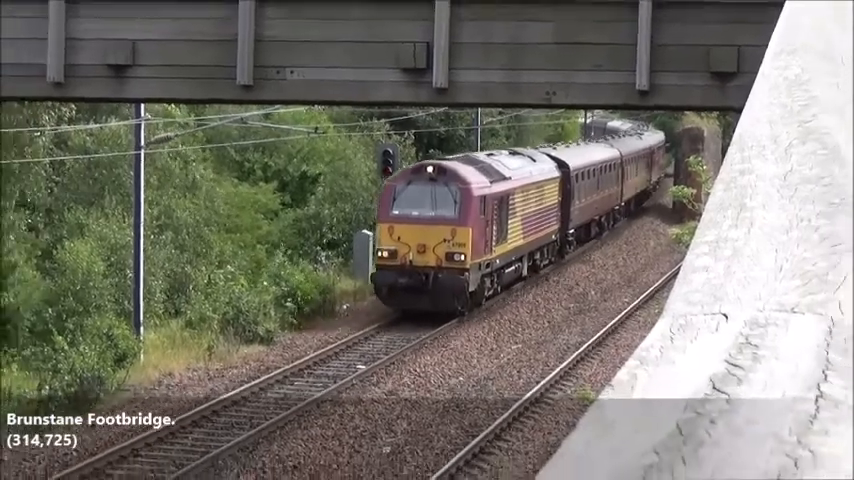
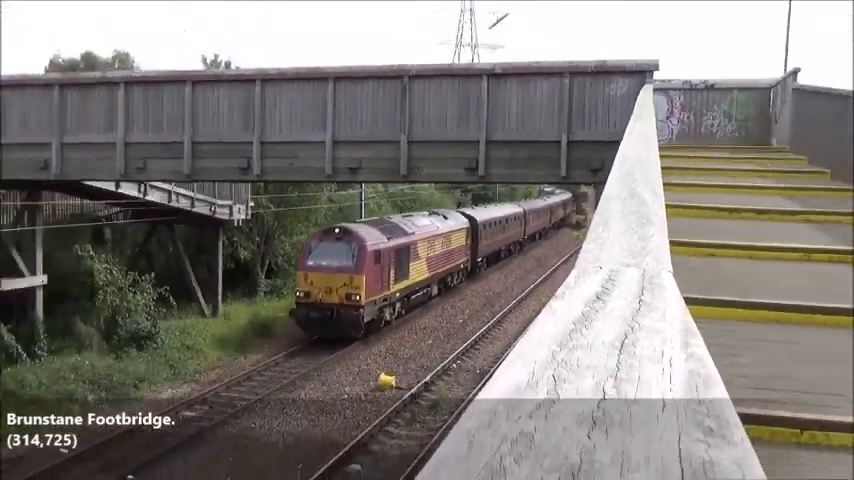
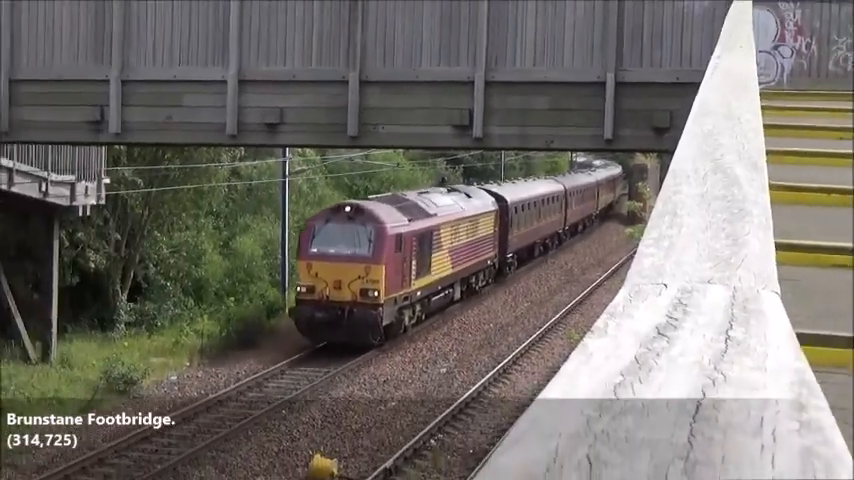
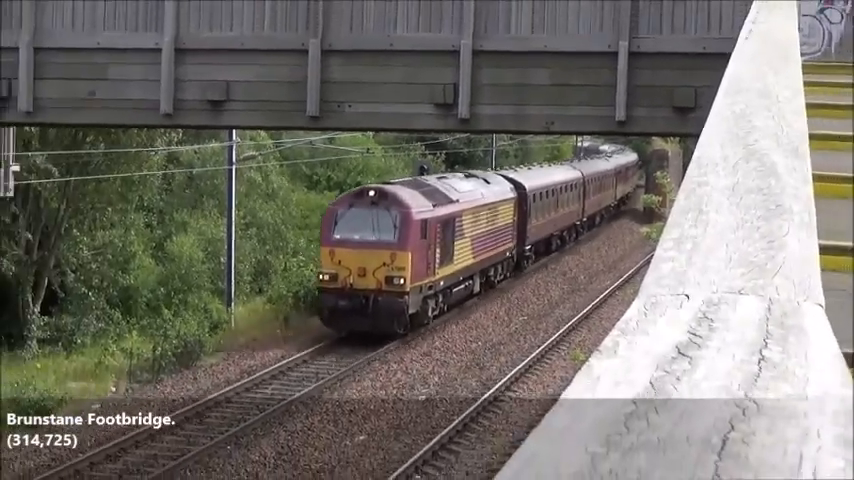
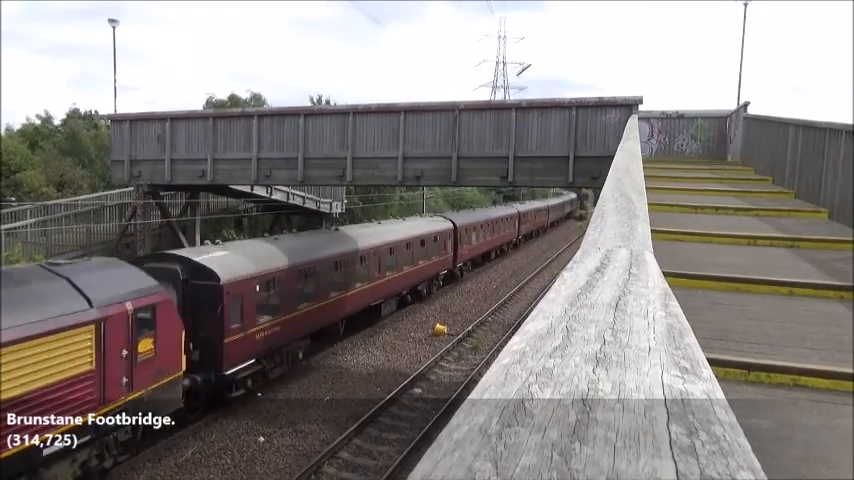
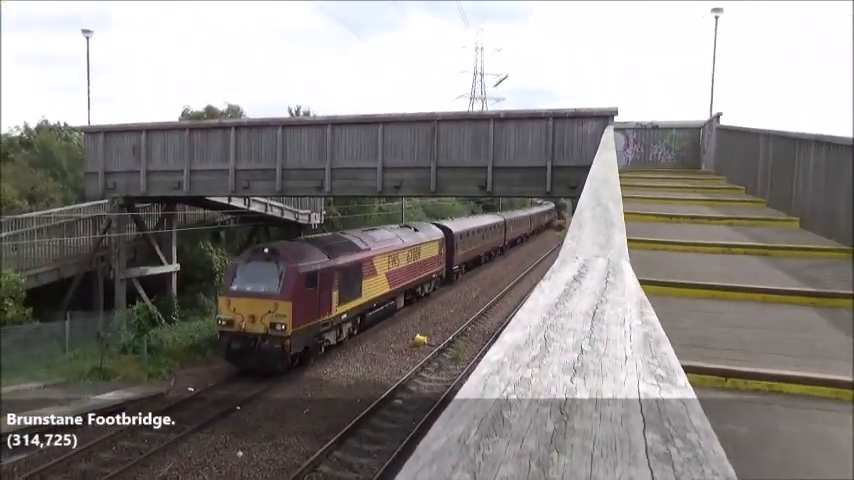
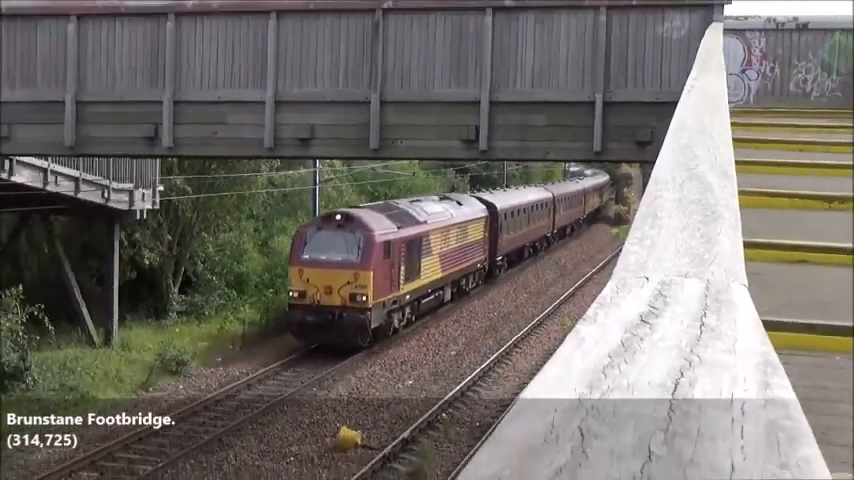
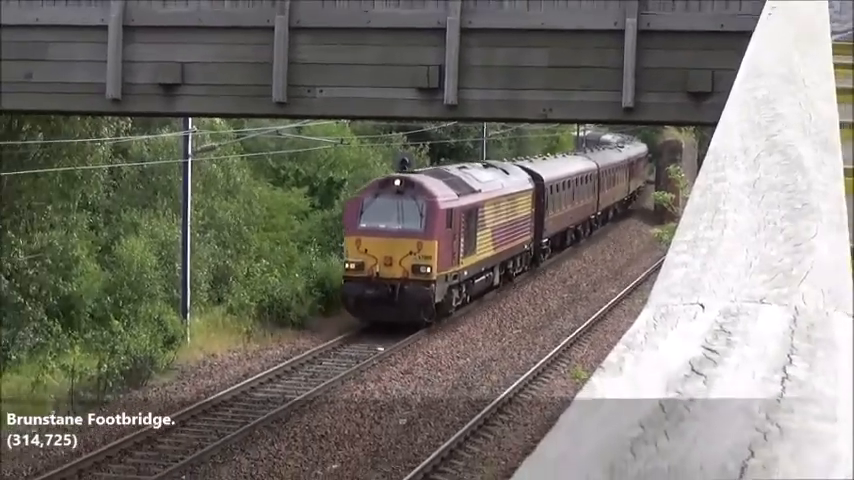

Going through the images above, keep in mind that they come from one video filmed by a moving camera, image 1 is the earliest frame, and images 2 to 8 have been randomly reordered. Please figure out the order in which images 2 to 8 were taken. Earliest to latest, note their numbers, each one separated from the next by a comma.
8, 4, 3, 7, 2, 6, 5
